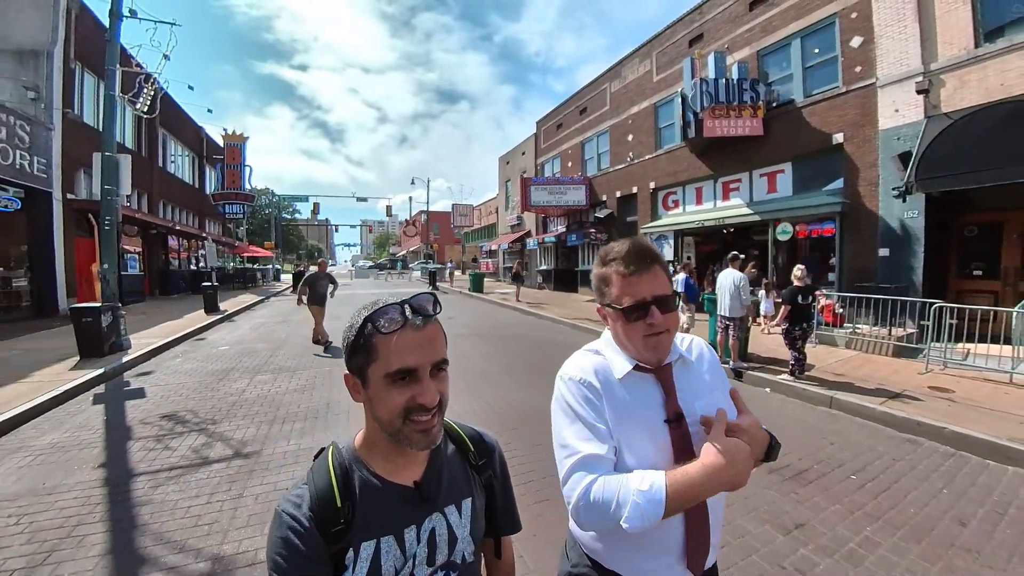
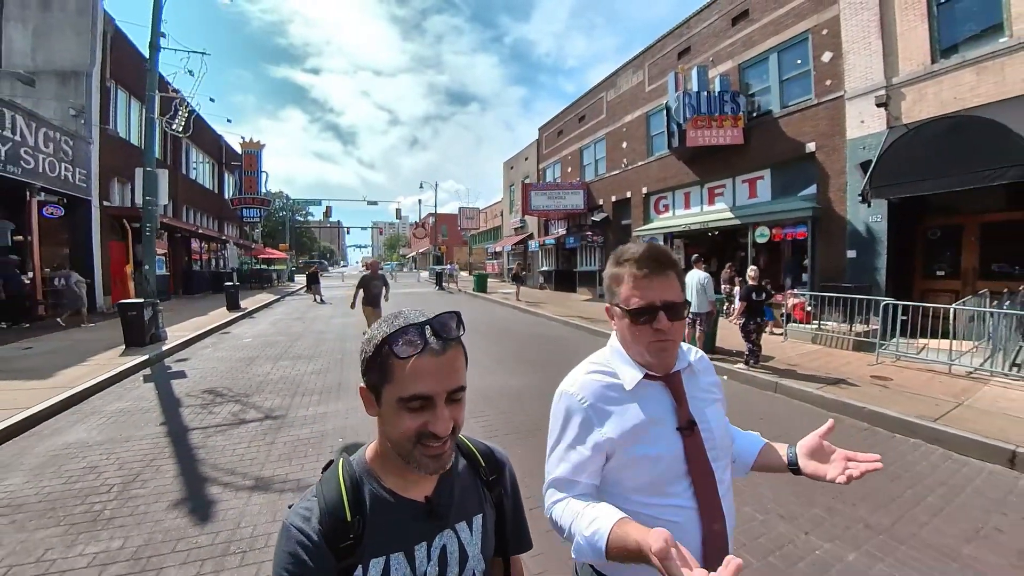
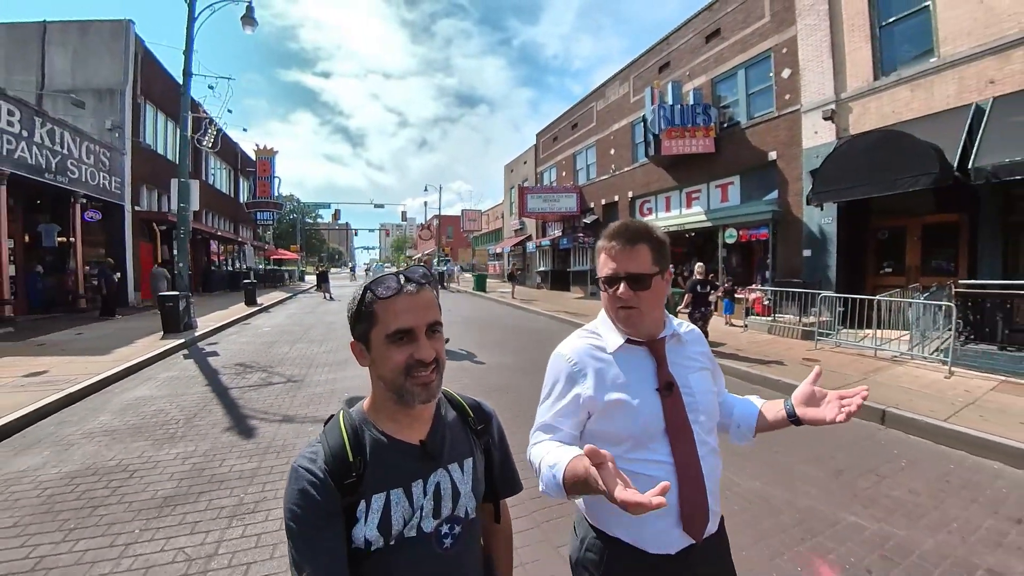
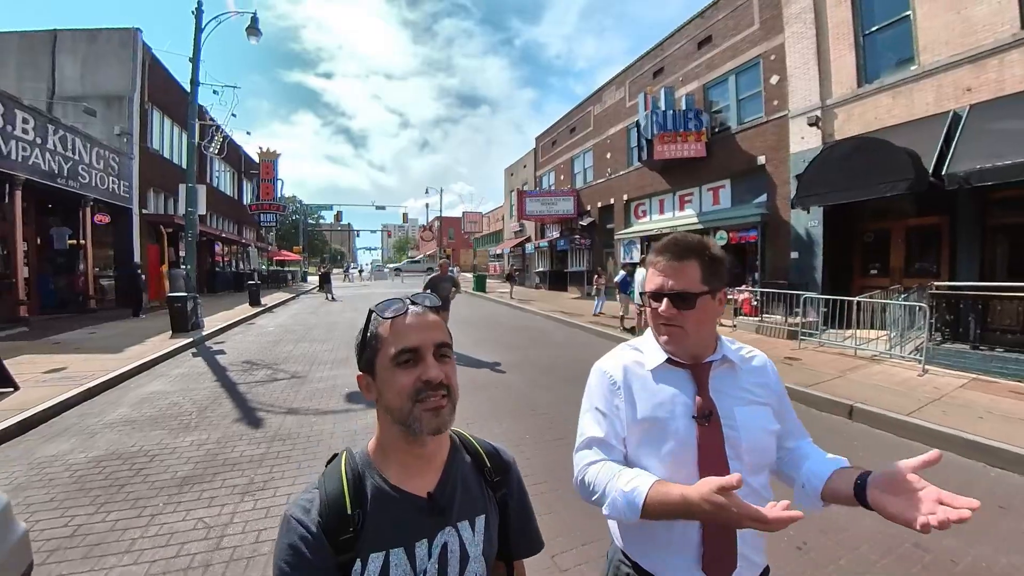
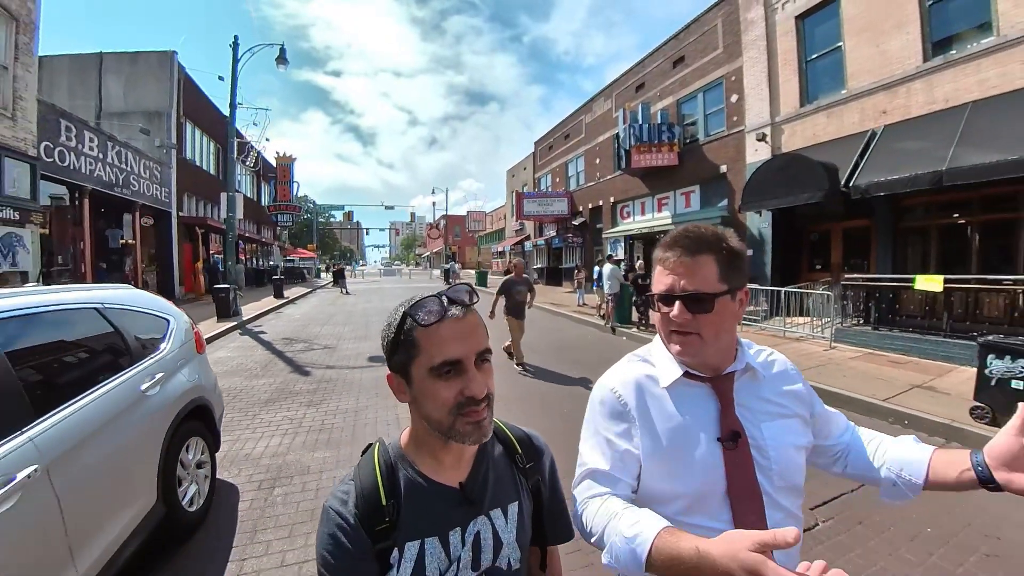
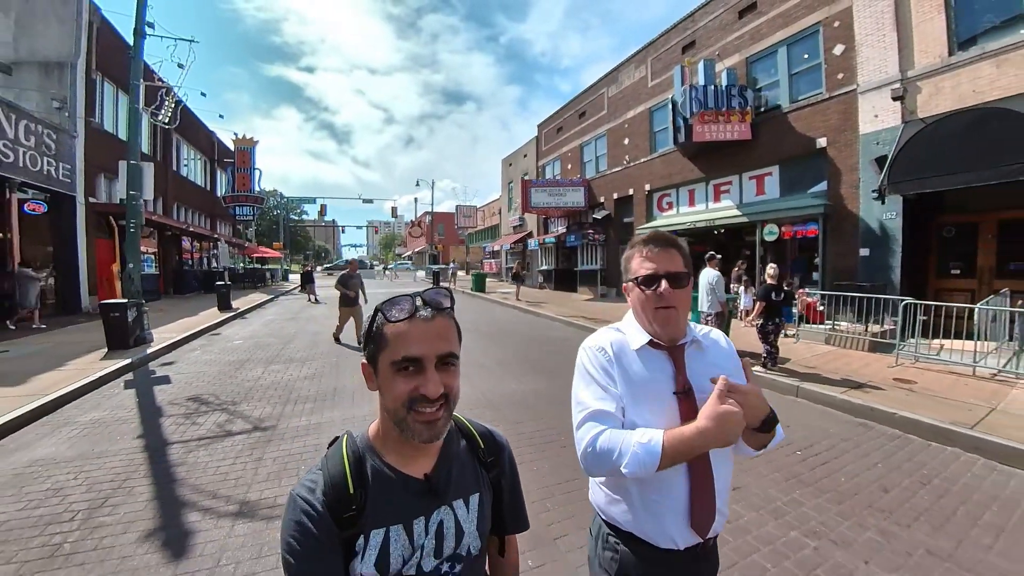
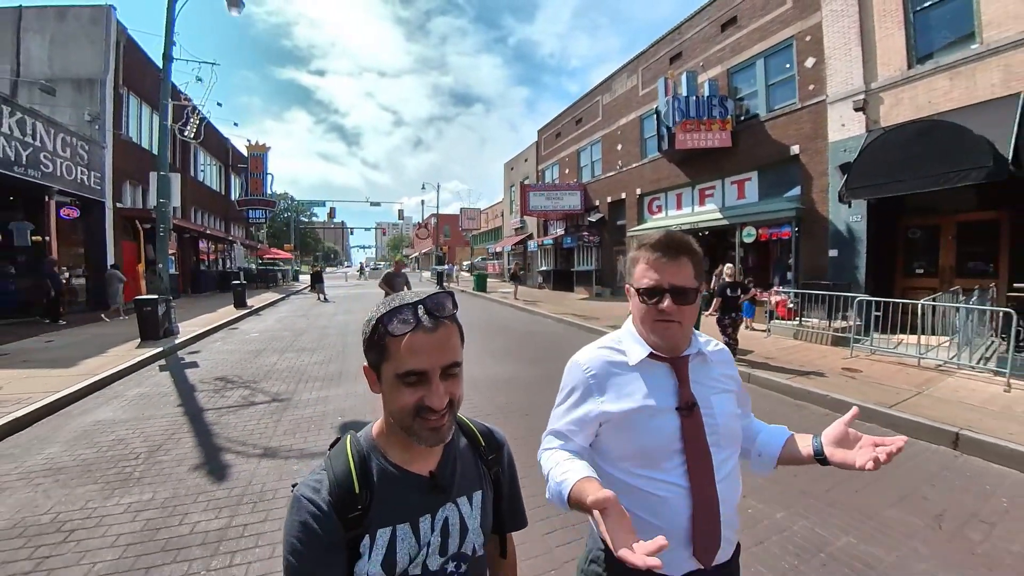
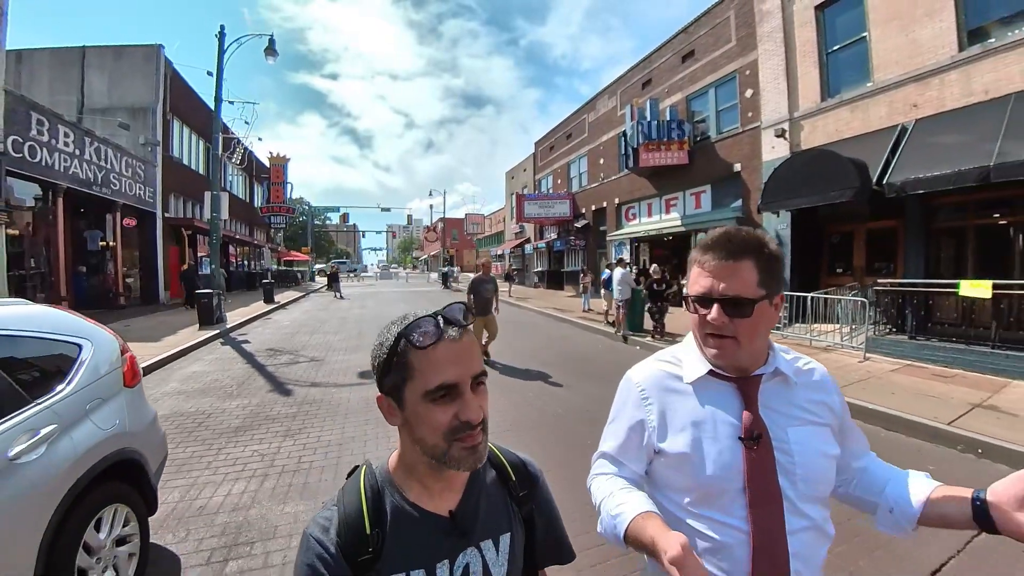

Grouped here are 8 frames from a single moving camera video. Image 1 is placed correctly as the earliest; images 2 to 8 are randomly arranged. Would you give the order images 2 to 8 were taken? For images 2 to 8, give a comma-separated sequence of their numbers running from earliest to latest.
6, 2, 7, 3, 4, 8, 5
